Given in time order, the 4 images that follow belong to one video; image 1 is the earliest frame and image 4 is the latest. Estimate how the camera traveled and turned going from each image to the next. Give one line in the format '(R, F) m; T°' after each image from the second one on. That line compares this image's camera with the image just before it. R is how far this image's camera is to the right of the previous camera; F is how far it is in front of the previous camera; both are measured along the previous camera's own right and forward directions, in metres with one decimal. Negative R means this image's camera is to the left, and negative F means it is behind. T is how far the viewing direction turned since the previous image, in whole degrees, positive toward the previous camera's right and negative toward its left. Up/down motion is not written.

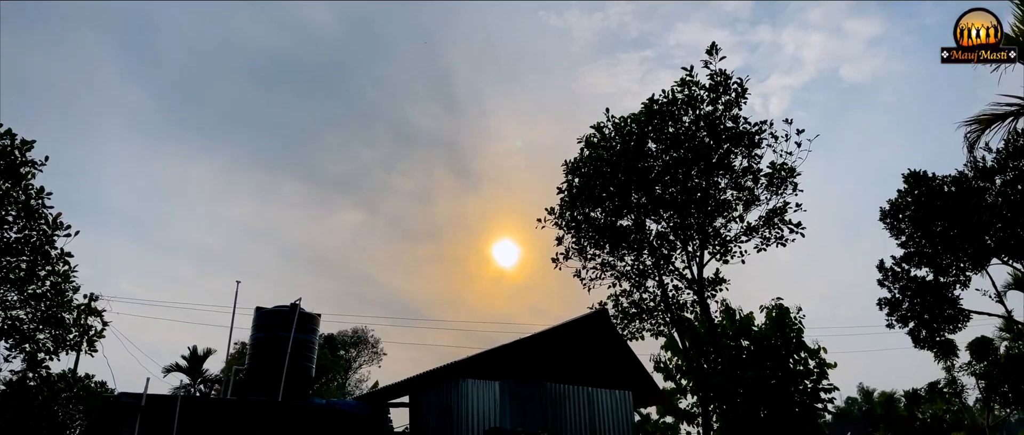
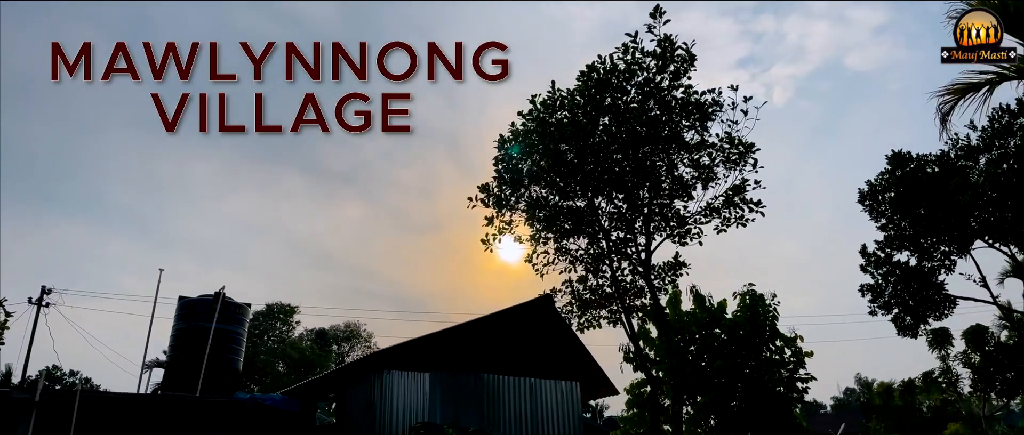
(+1.2, +0.9) m; 0°
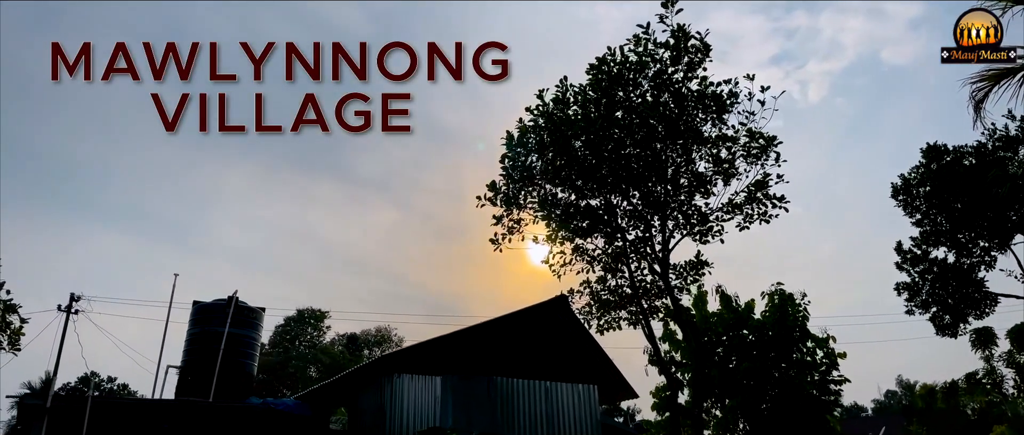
(+0.3, +0.3) m; -3°
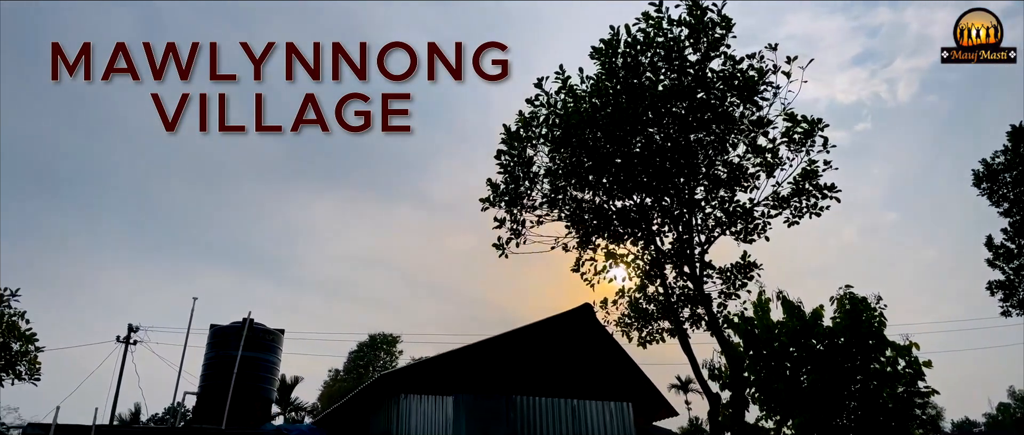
(+1.0, +1.0) m; -6°
